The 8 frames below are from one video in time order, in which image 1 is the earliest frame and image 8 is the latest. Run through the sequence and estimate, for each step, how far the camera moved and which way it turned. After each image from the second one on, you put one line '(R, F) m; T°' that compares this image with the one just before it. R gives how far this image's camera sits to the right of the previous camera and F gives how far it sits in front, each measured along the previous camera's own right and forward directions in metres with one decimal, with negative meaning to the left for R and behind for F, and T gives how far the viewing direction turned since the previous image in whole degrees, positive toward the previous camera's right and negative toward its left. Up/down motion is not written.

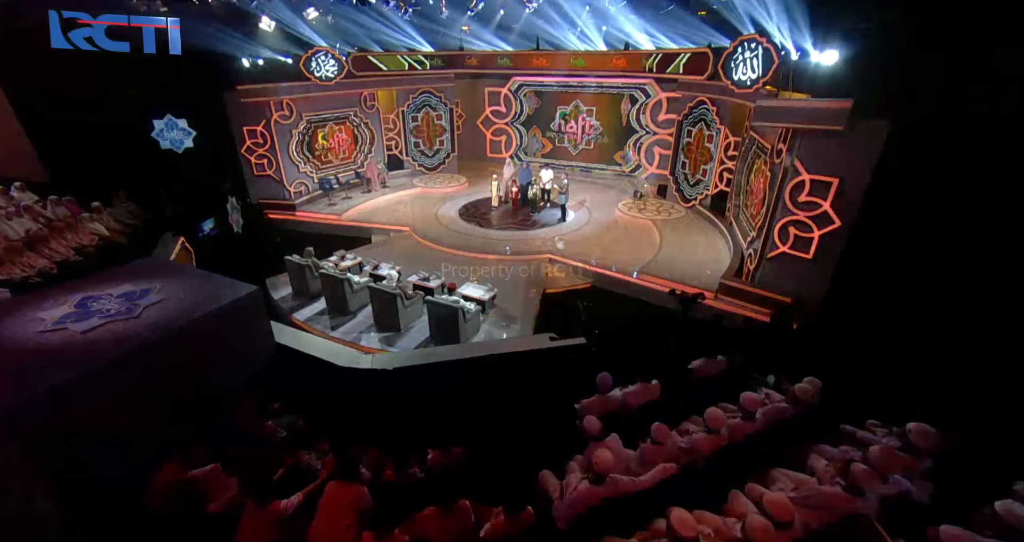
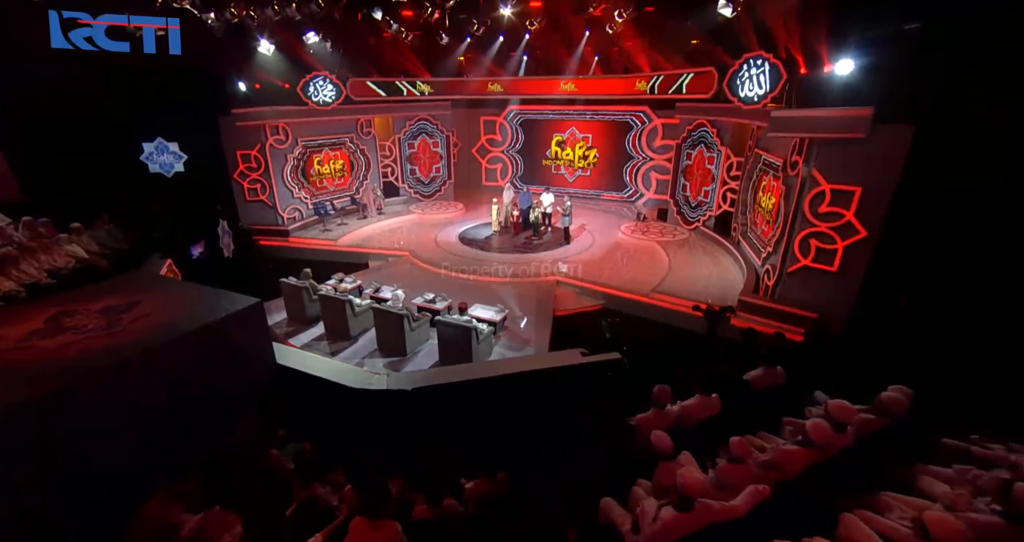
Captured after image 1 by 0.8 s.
(-0.4, +0.4) m; +2°
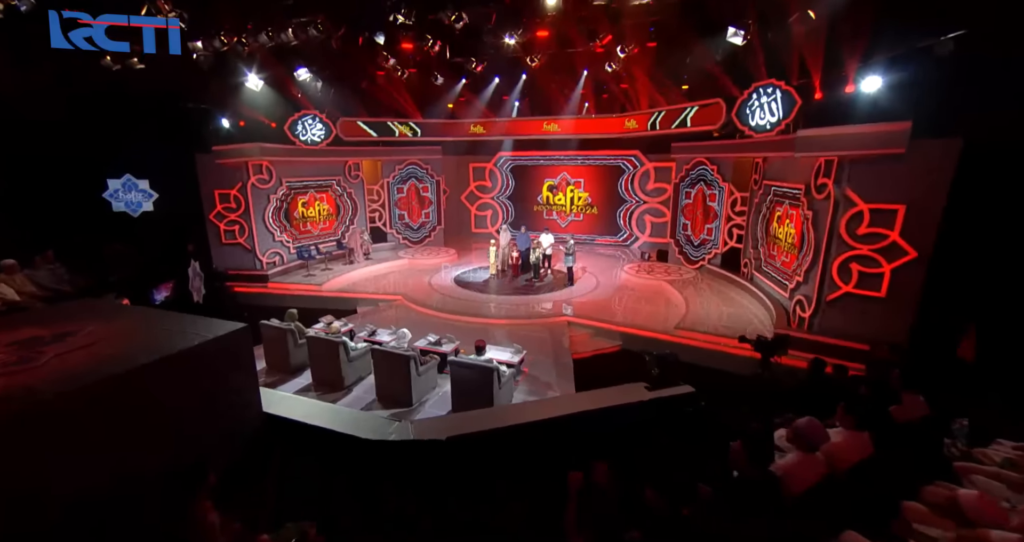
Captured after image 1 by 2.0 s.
(-0.6, +0.8) m; +3°
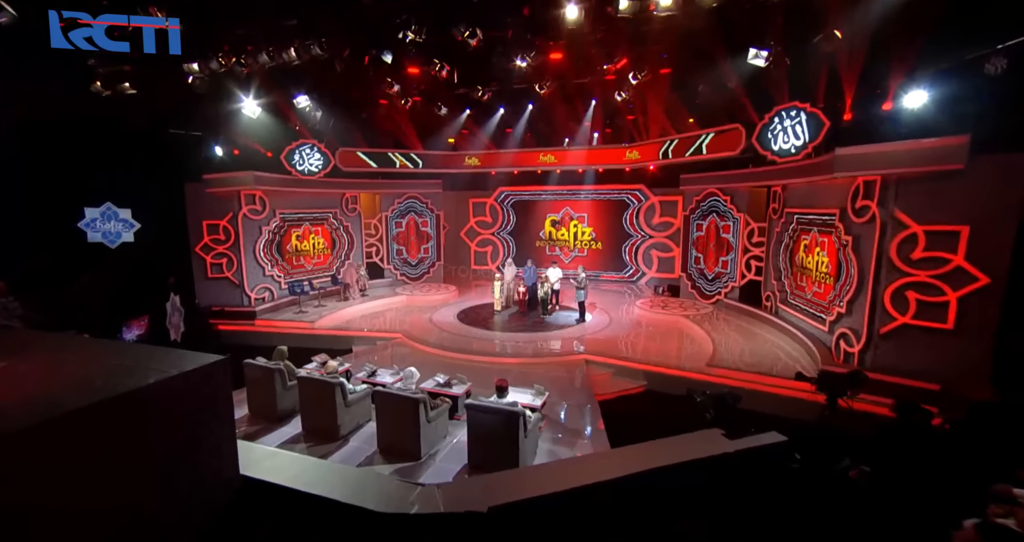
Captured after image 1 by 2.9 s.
(-0.4, +0.6) m; +1°
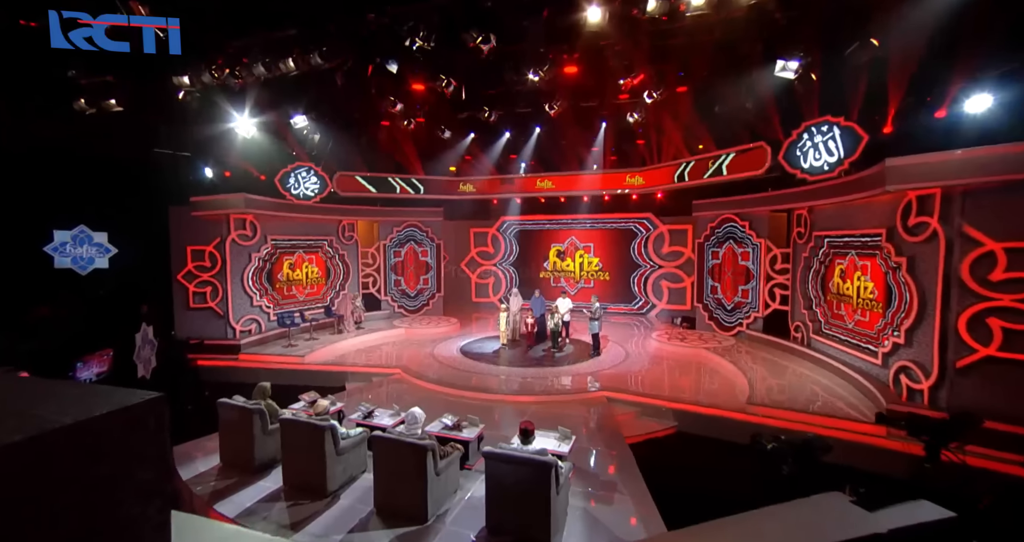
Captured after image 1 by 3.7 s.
(-0.3, +0.6) m; +1°
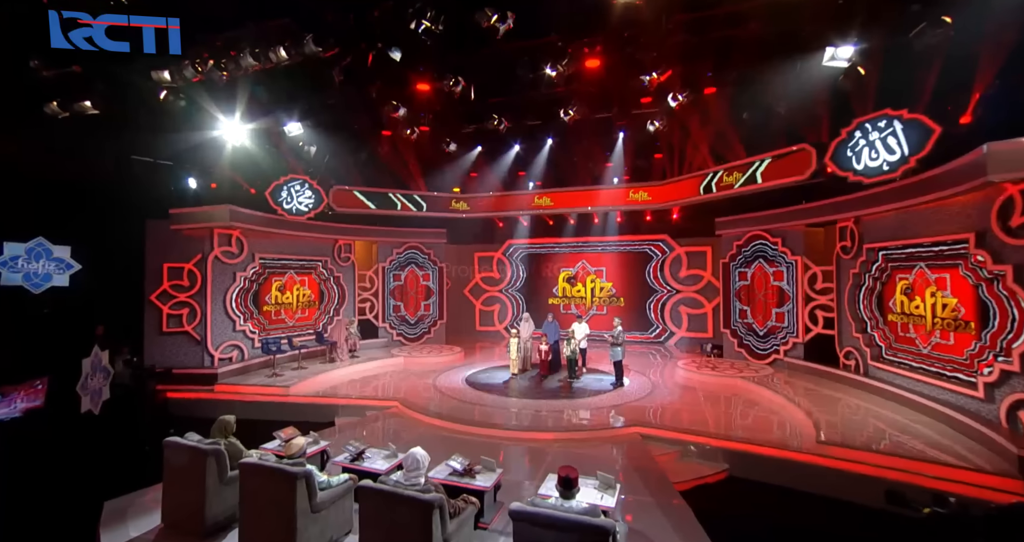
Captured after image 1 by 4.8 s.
(-0.3, +0.9) m; 0°
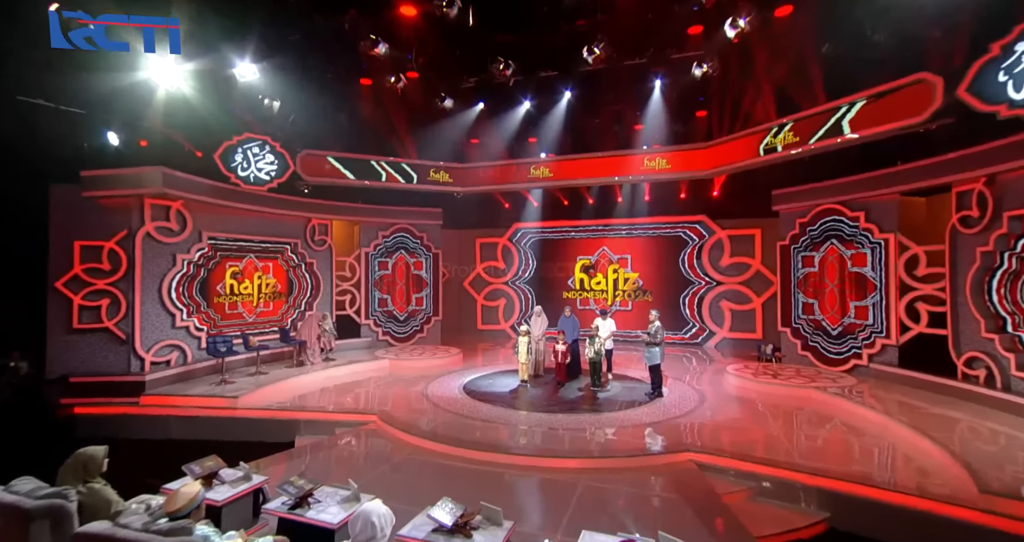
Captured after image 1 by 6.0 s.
(-0.1, +1.7) m; -1°
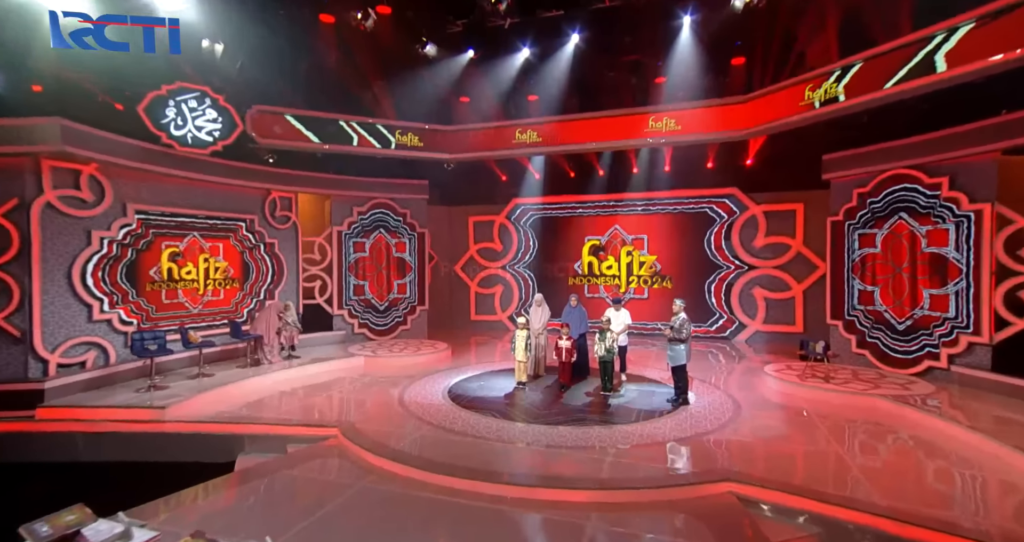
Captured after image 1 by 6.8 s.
(+0.1, +1.3) m; 0°
